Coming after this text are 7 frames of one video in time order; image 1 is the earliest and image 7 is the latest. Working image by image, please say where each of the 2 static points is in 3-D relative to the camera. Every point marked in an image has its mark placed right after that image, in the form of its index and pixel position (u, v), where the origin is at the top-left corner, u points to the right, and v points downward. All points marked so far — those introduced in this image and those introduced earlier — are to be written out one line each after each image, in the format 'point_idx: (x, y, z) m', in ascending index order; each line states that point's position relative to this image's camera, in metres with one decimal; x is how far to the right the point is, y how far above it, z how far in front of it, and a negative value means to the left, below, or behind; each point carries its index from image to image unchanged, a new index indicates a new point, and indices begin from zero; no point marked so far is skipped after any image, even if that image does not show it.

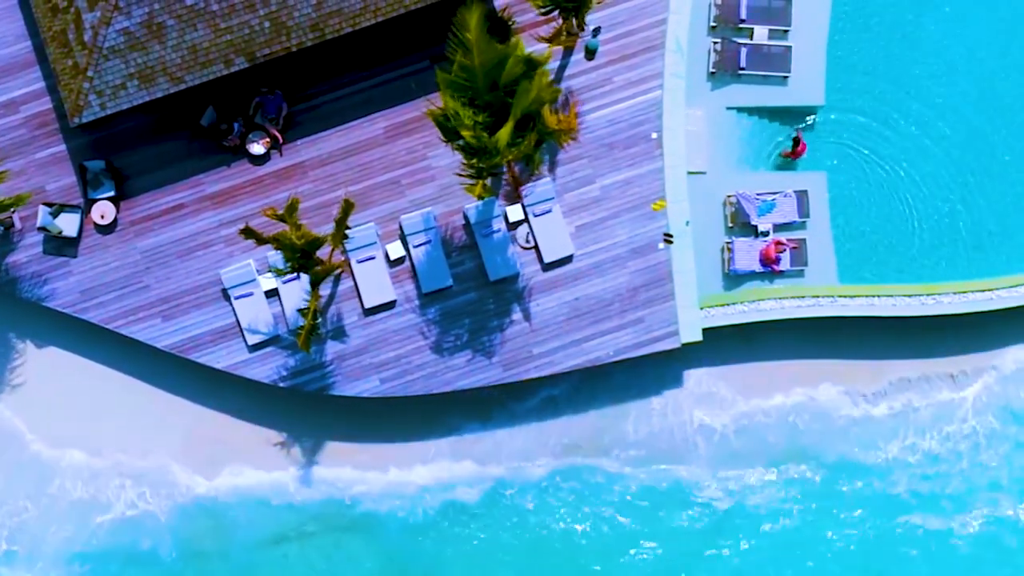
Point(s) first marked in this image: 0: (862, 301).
0: (+6.8, -0.3, +15.0) m
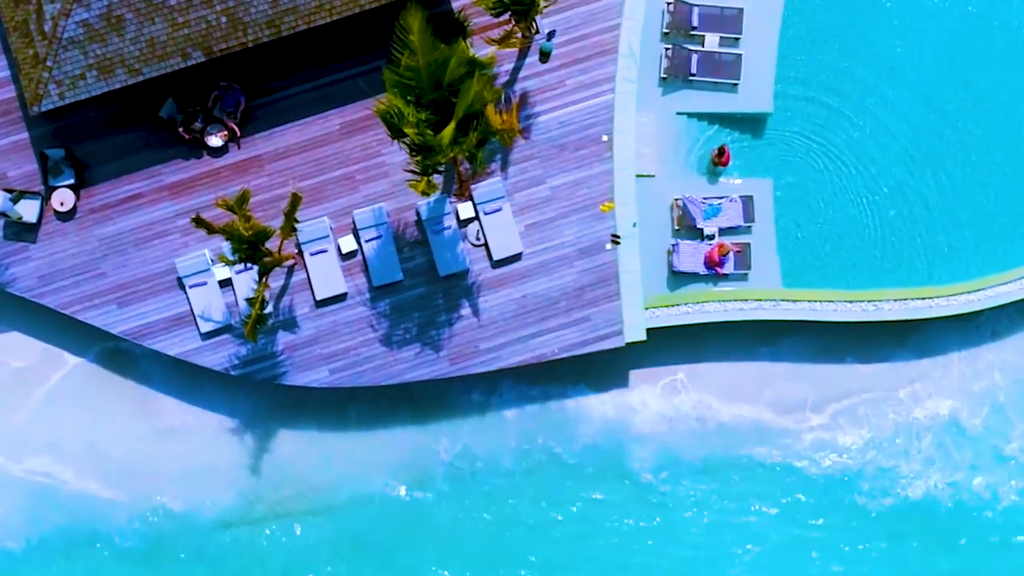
0: (+5.8, -0.4, +15.3) m
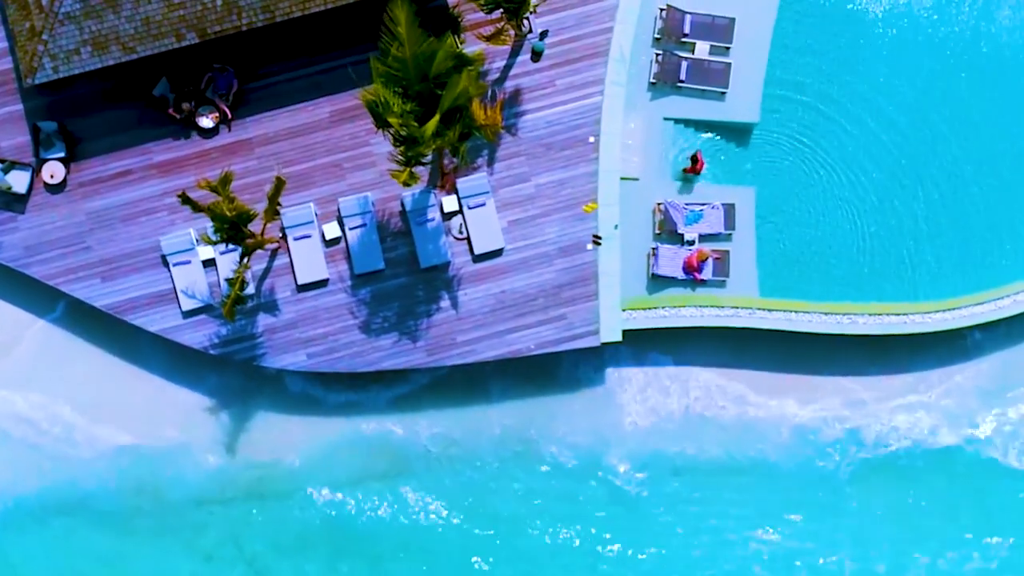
0: (+5.3, -0.5, +15.5) m
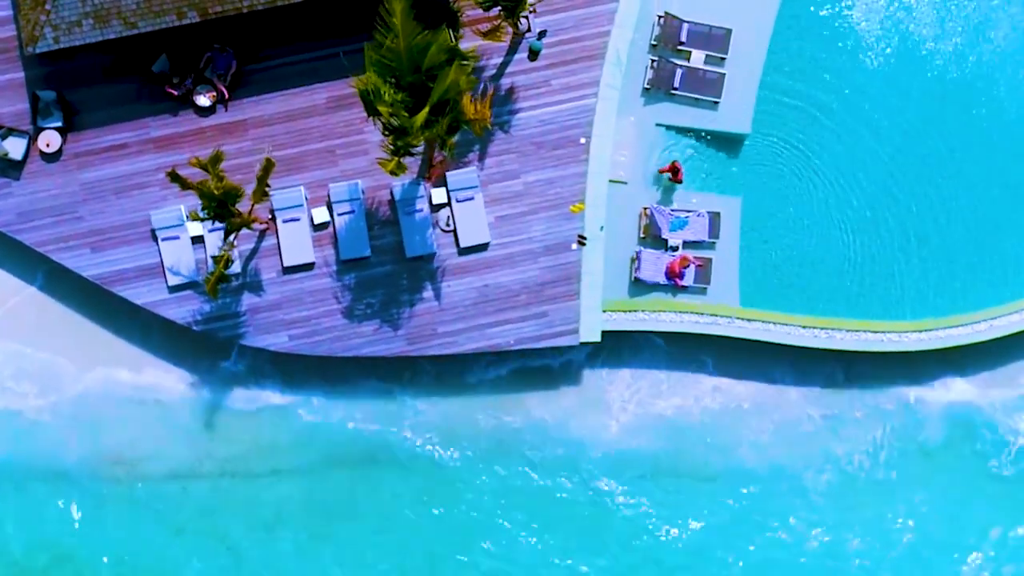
0: (+5.0, -0.8, +15.7) m
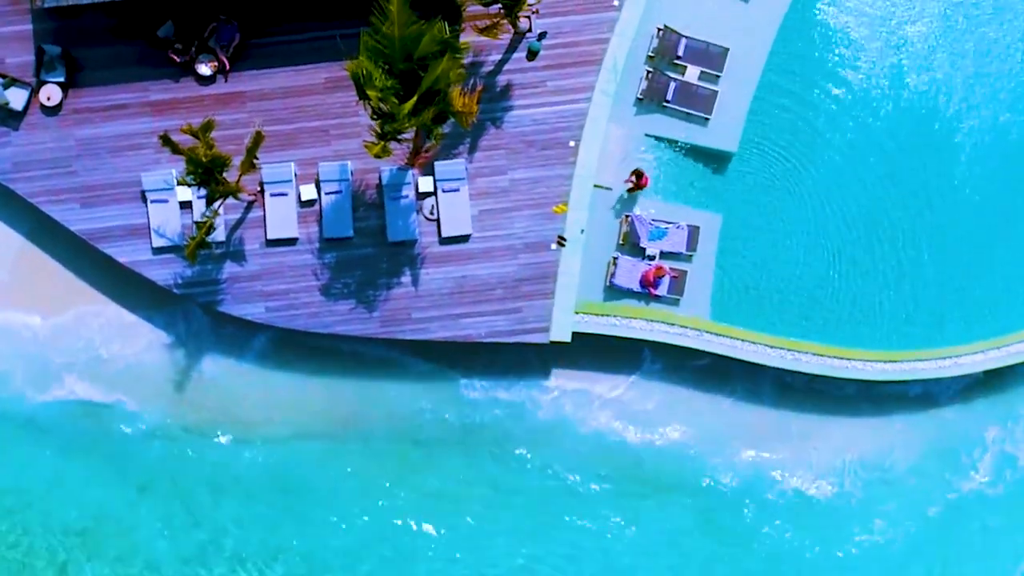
0: (+4.4, -1.1, +15.9) m
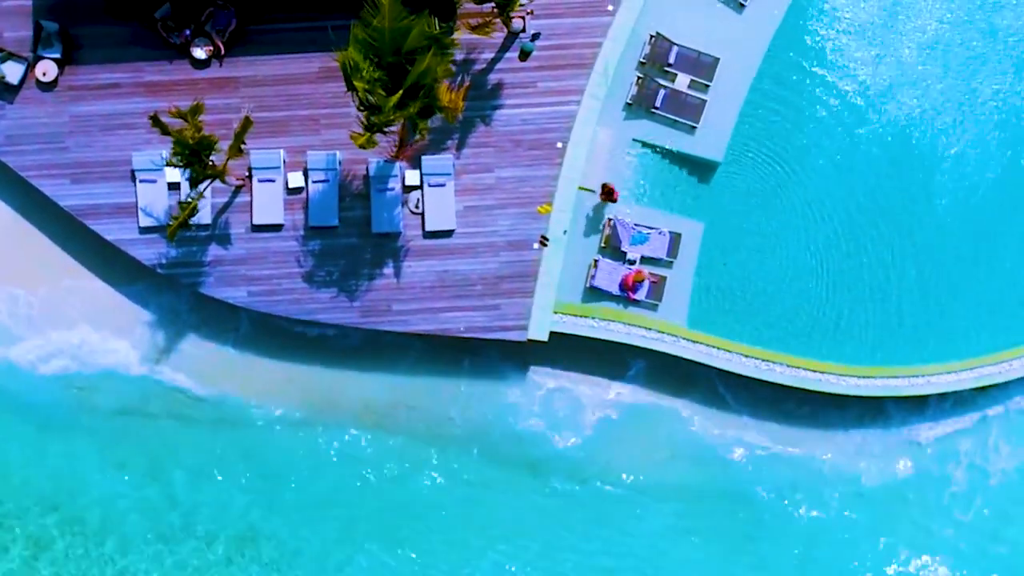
0: (+3.9, -1.3, +16.0) m
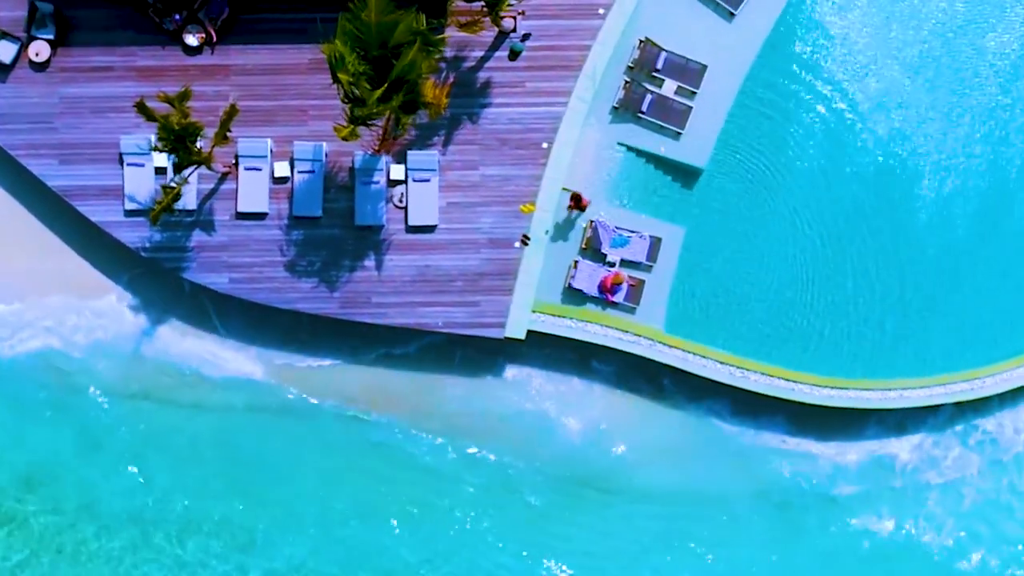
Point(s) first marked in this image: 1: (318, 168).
0: (+3.5, -1.4, +16.1) m
1: (-4.0, +2.4, +15.6) m
